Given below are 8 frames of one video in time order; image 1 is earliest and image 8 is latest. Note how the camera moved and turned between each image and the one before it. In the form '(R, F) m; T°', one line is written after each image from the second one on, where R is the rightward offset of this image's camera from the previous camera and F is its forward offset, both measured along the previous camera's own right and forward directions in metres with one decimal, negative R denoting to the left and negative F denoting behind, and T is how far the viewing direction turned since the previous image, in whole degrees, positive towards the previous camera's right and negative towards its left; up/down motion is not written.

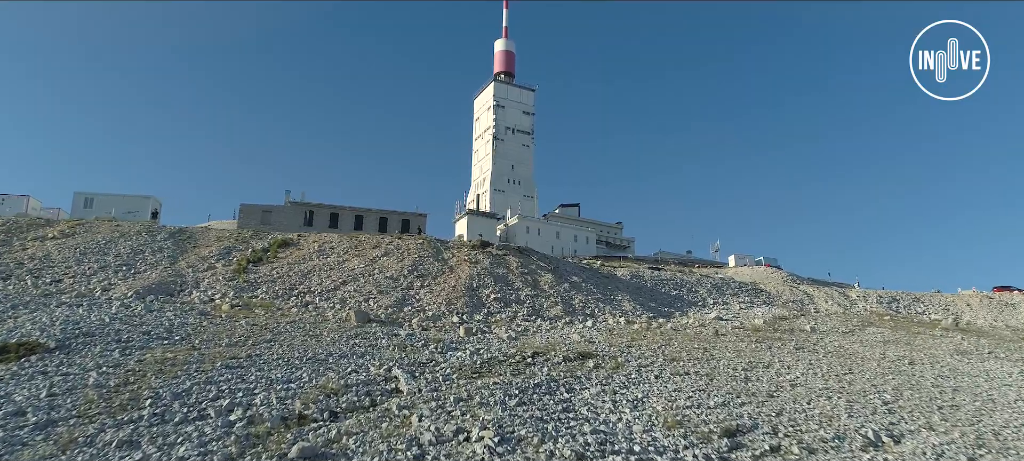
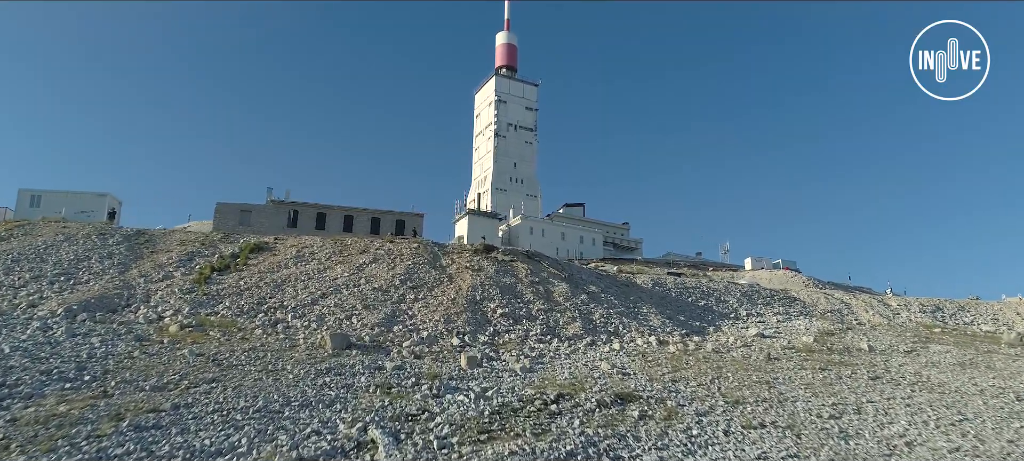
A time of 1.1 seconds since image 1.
(-0.5, +7.0) m; 0°
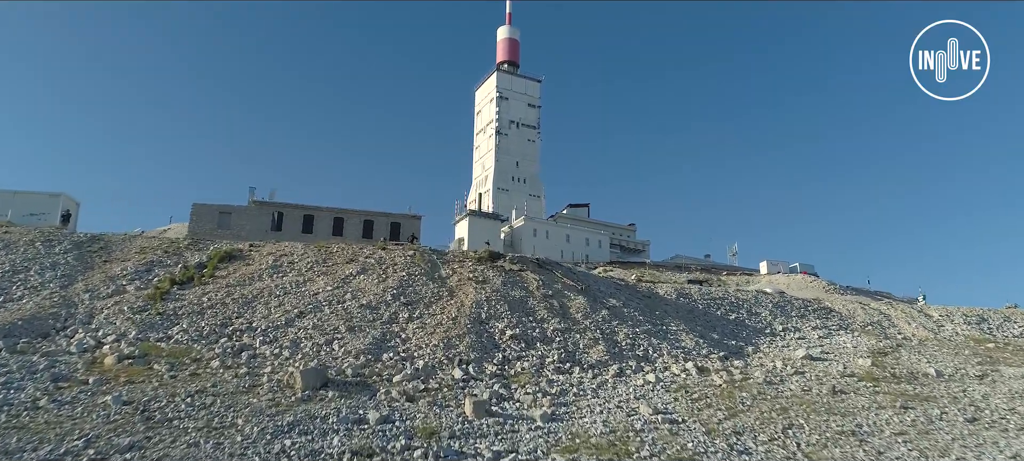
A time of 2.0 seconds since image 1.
(-0.5, +5.9) m; 0°
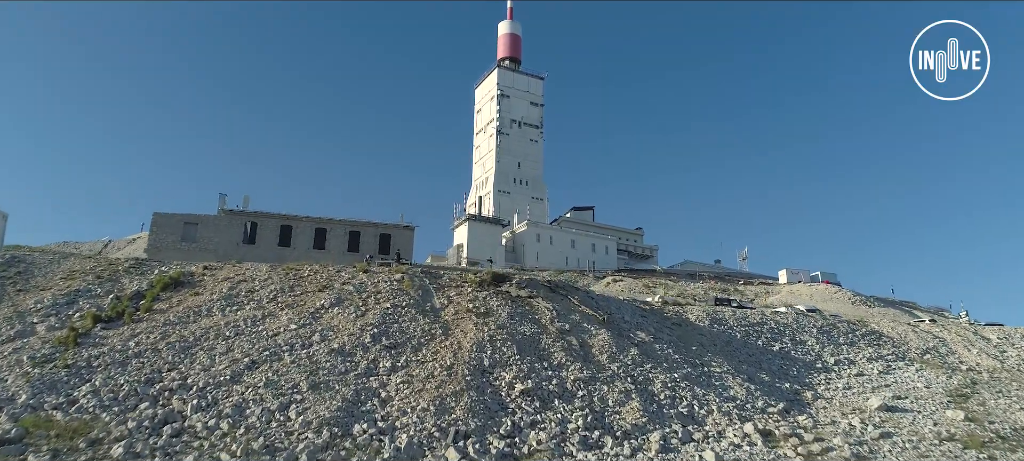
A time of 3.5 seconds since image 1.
(-0.4, +7.1) m; 0°
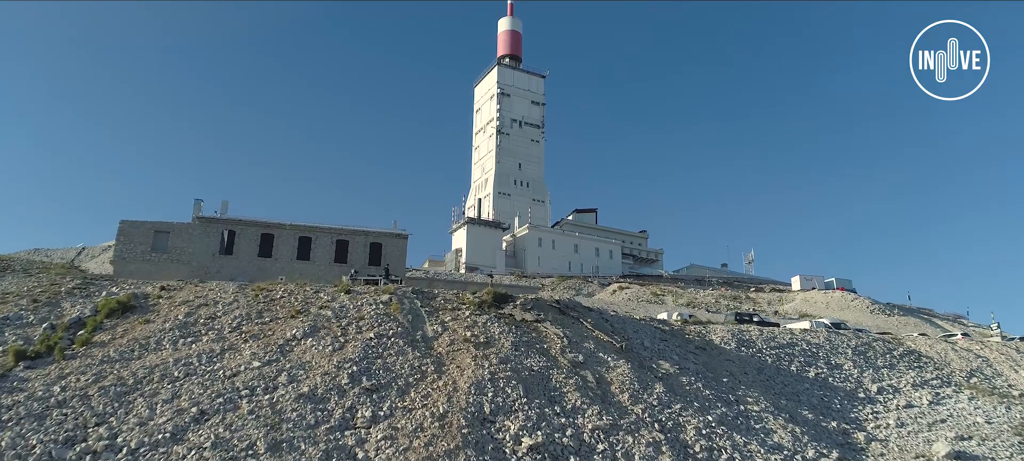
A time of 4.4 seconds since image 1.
(-0.2, +4.6) m; 0°
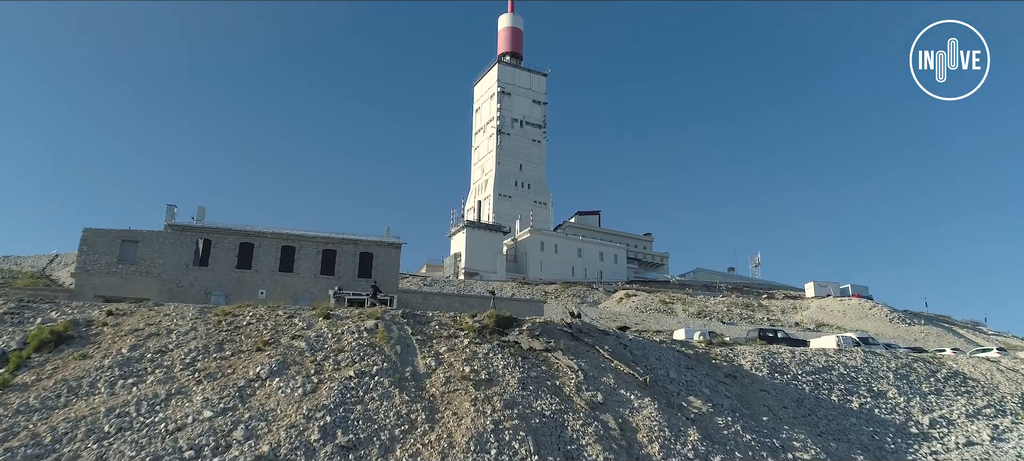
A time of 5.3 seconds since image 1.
(-0.2, +4.3) m; 0°
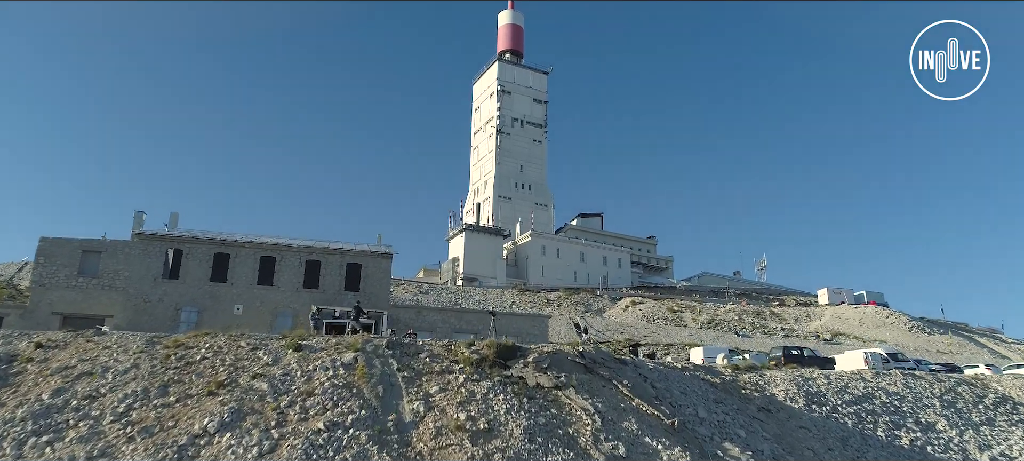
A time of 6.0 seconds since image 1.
(-0.1, +4.0) m; 0°
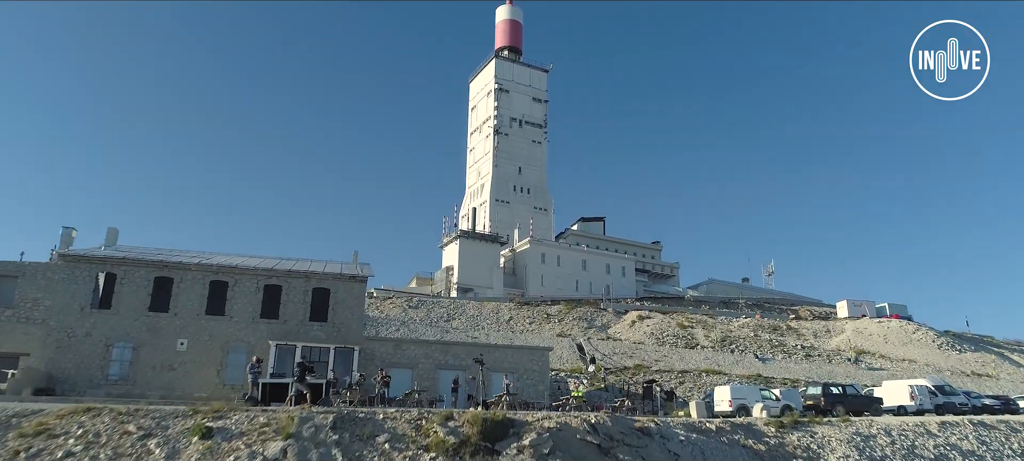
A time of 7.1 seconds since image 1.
(+0.2, +6.1) m; 0°
